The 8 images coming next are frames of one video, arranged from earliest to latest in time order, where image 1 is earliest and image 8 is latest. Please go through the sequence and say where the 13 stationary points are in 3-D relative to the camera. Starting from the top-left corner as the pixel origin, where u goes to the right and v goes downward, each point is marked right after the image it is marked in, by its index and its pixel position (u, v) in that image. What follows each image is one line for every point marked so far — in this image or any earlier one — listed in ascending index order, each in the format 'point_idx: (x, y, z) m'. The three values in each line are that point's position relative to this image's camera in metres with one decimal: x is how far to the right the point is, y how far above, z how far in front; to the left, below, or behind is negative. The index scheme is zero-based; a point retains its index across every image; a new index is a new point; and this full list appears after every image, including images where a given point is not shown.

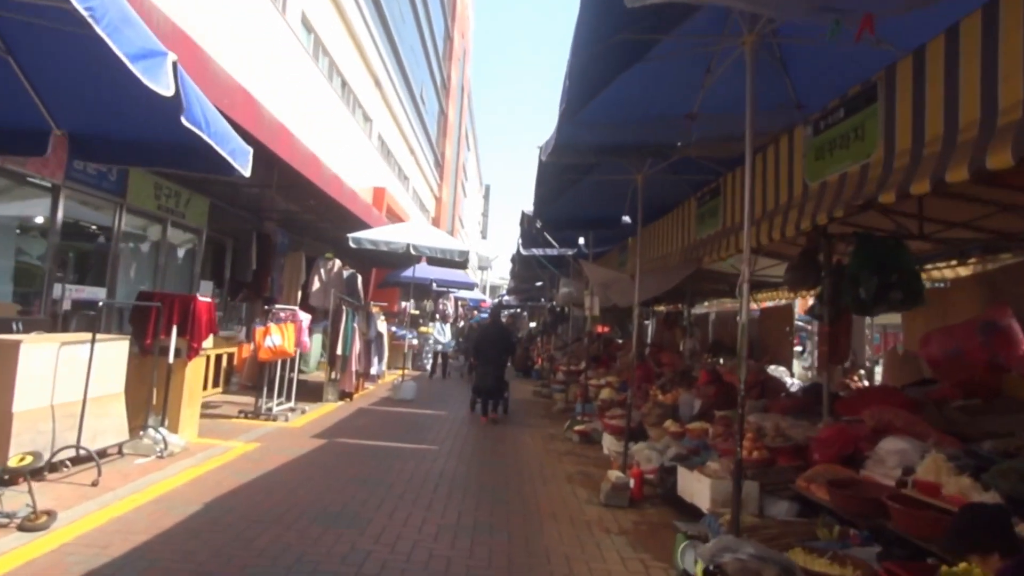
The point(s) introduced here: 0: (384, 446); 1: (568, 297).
0: (-2.2, -2.7, +9.9) m
1: (+1.4, -0.2, +13.4) m
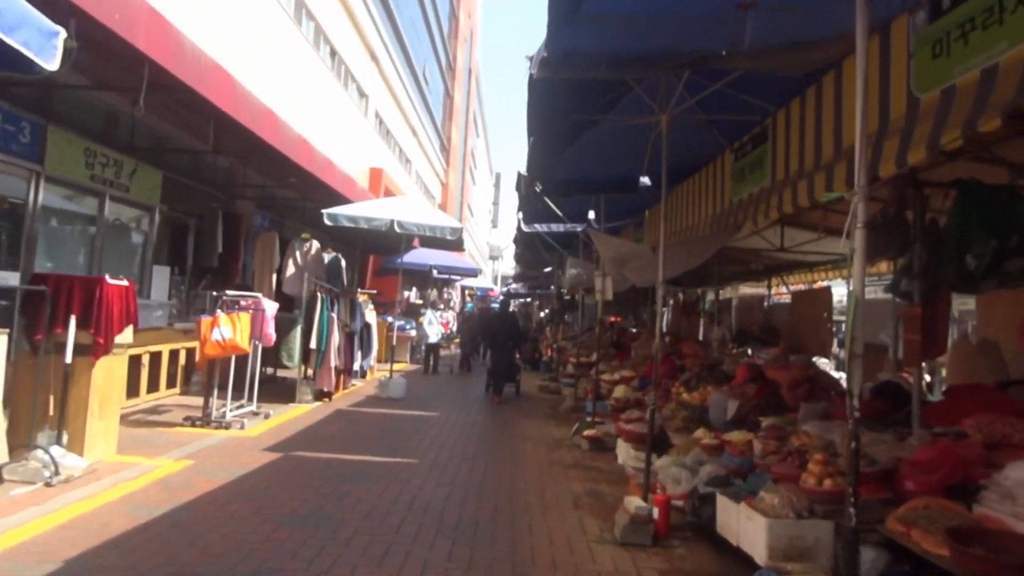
0: (-2.3, -2.4, +8.2) m
1: (+1.3, +0.2, +11.6) m
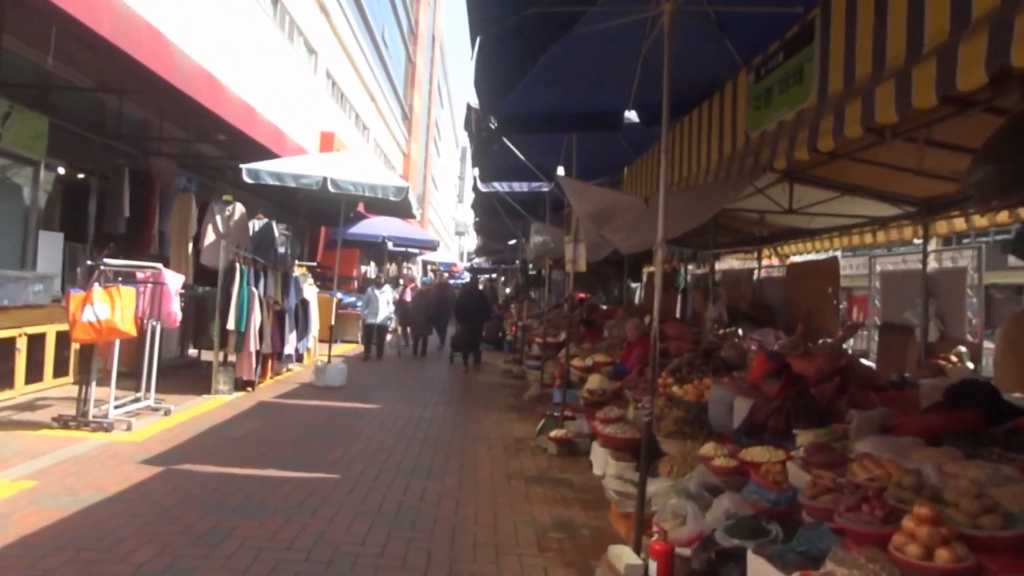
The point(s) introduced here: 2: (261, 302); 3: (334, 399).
0: (-2.8, -2.0, +6.4) m
1: (+0.6, +0.7, +9.9) m
2: (-4.6, -0.3, +10.5) m
3: (-3.2, -2.0, +10.4) m
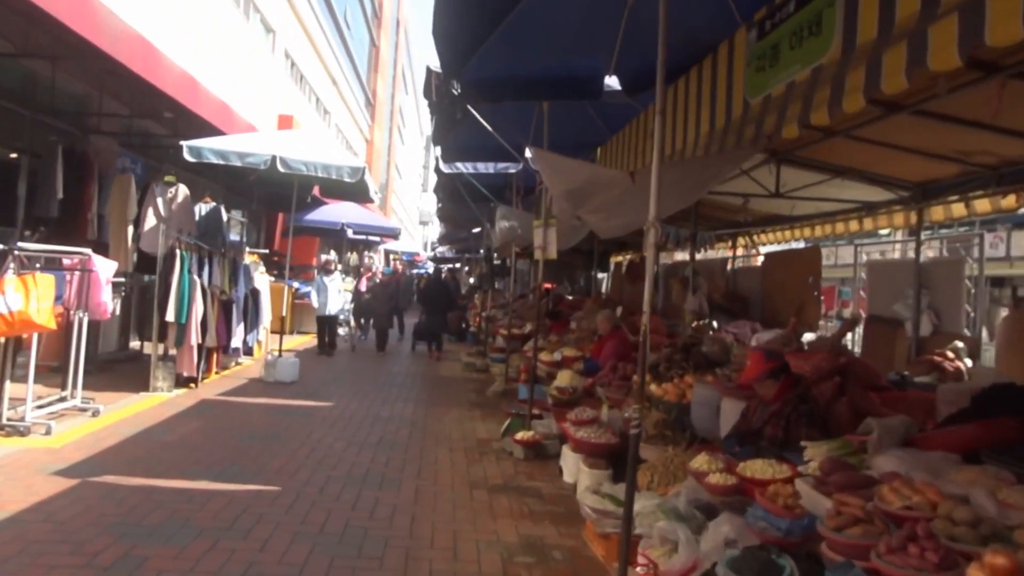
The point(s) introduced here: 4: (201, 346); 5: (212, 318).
0: (-3.2, -1.9, +5.5) m
1: (0.0, +0.8, +9.2) m
2: (-5.1, -0.1, +9.5) m
3: (-3.8, -1.8, +9.5) m
4: (-5.2, -0.9, +9.6) m
5: (-5.2, -0.5, +9.9) m
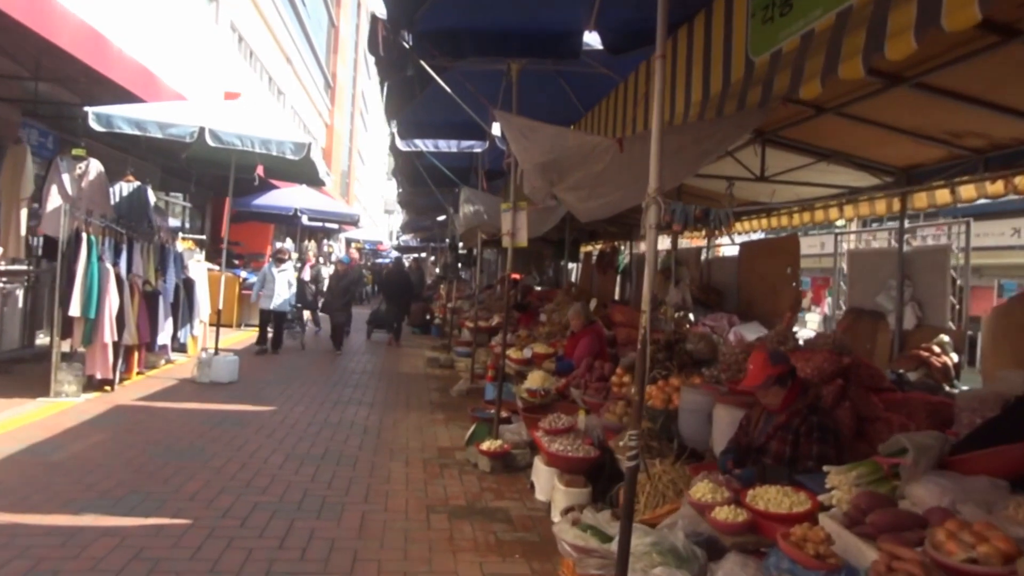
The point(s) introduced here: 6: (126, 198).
0: (-3.5, -1.8, +4.6) m
1: (-0.5, +1.0, +8.4) m
2: (-5.7, +0.1, +8.4) m
3: (-4.3, -1.6, +8.5) m
4: (-5.7, -0.8, +8.5) m
5: (-5.7, -0.3, +8.8) m
6: (-5.9, +1.4, +8.9) m
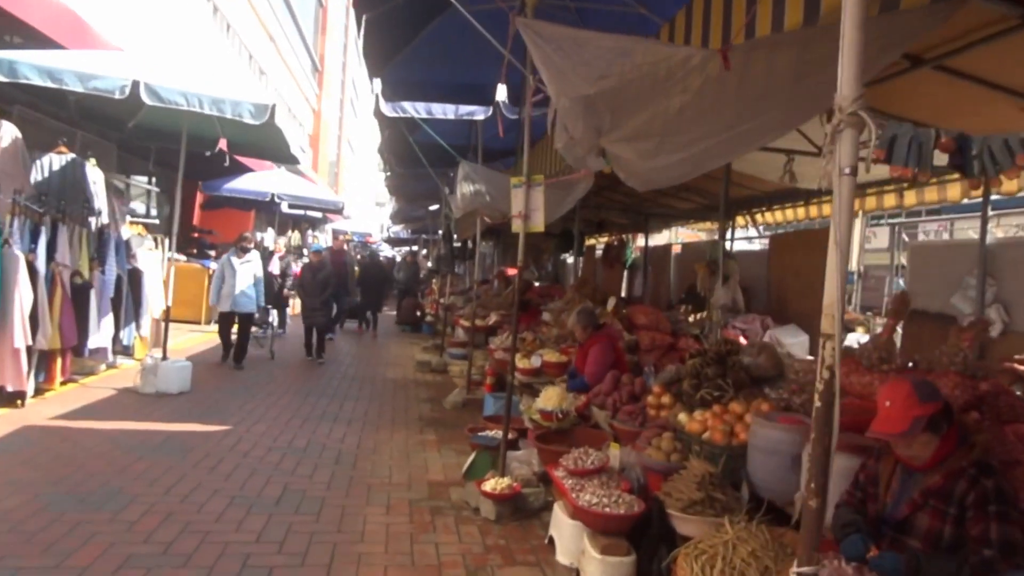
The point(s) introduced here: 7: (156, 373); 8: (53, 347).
0: (-3.4, -1.8, +3.2) m
1: (-0.4, +1.0, +7.1) m
2: (-5.6, +0.1, +7.0) m
3: (-4.3, -1.6, +7.2) m
4: (-5.7, -0.7, +7.1) m
5: (-5.7, -0.3, +7.4) m
6: (-5.9, +1.5, +7.5) m
7: (-4.8, -1.2, +8.0) m
8: (-5.8, -0.8, +7.5) m
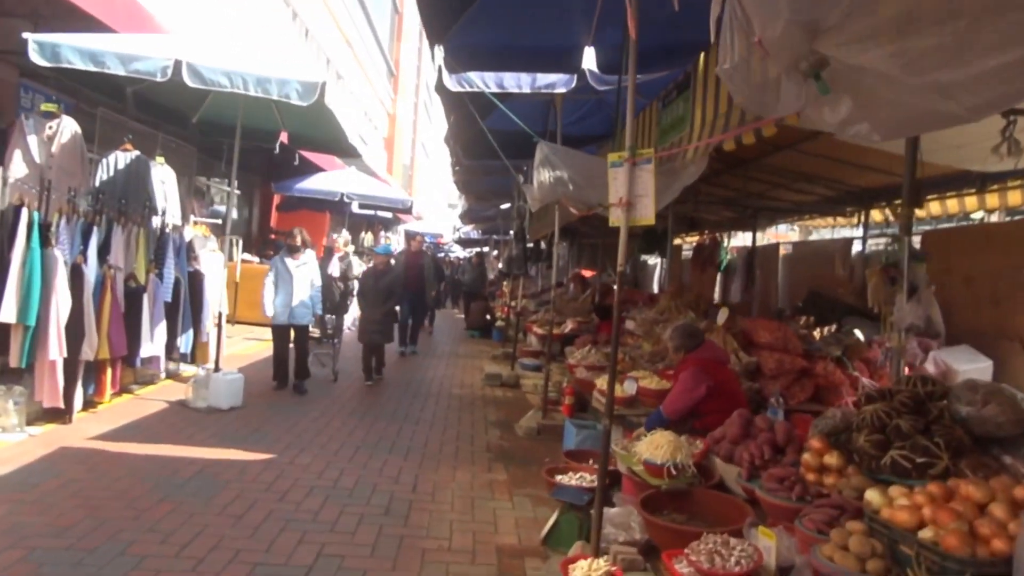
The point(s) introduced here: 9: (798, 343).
0: (-2.9, -1.8, +2.3) m
1: (+0.5, +0.9, +5.8) m
2: (-4.7, +0.1, +6.4) m
3: (-3.3, -1.6, +6.3) m
4: (-4.7, -0.8, +6.5) m
5: (-4.7, -0.3, +6.7) m
6: (-4.8, +1.4, +6.9) m
7: (-3.8, -1.2, +7.2) m
8: (-4.8, -0.8, +6.9) m
9: (+3.0, -0.6, +6.0) m
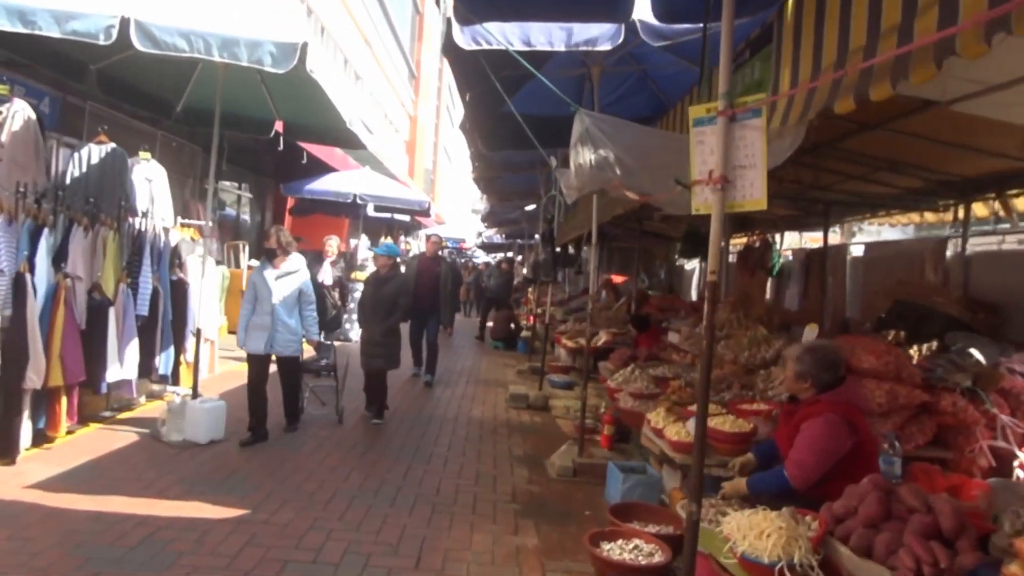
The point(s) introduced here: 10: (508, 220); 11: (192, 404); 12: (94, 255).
0: (-2.8, -1.9, +1.2) m
1: (+0.7, +0.8, +4.5) m
2: (-4.4, 0.0, +5.4) m
3: (-3.0, -1.7, +5.2) m
4: (-4.5, -0.9, +5.4) m
5: (-4.4, -0.4, +5.7) m
6: (-4.5, +1.3, +5.9) m
7: (-3.5, -1.3, +6.2) m
8: (-4.5, -0.9, +5.9) m
9: (+3.2, -0.7, +4.7) m
10: (-0.2, +2.2, +19.1) m
11: (-3.3, -1.2, +6.1) m
12: (-4.4, +0.4, +6.2) m
